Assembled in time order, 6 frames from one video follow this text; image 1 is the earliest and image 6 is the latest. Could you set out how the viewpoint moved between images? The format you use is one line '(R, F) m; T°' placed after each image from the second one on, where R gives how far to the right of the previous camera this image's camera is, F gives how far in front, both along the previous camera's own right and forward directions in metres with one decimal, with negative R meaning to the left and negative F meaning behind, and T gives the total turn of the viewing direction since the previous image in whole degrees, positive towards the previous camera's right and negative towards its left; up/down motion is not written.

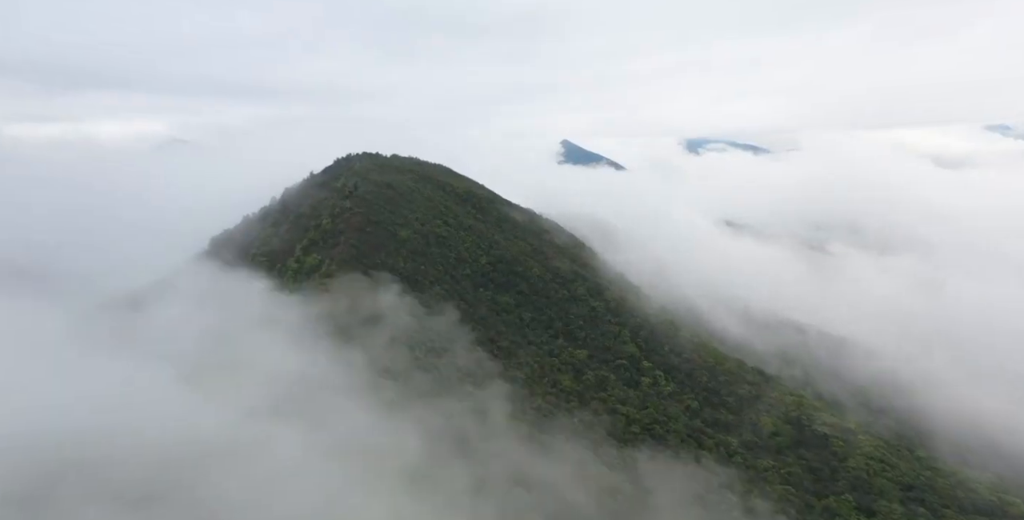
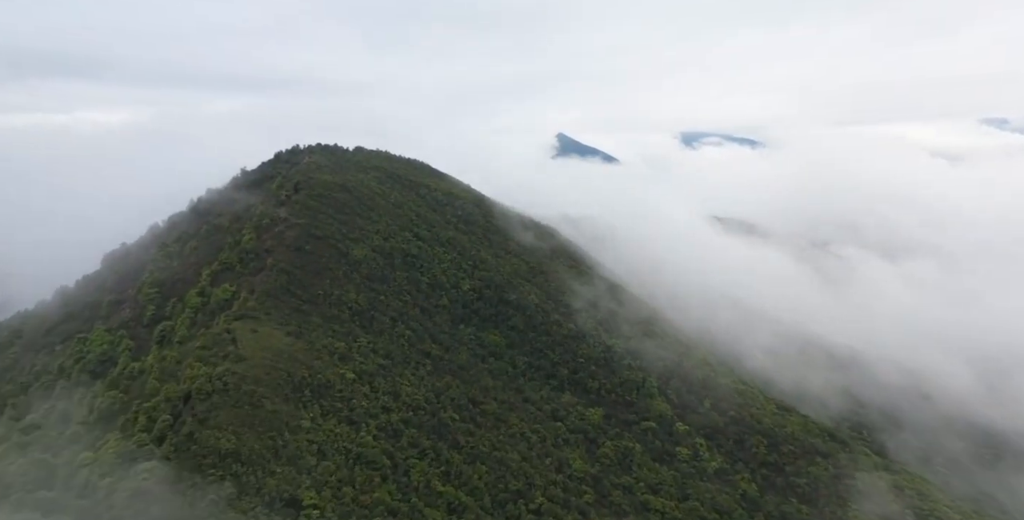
(+0.6, +17.2) m; 0°
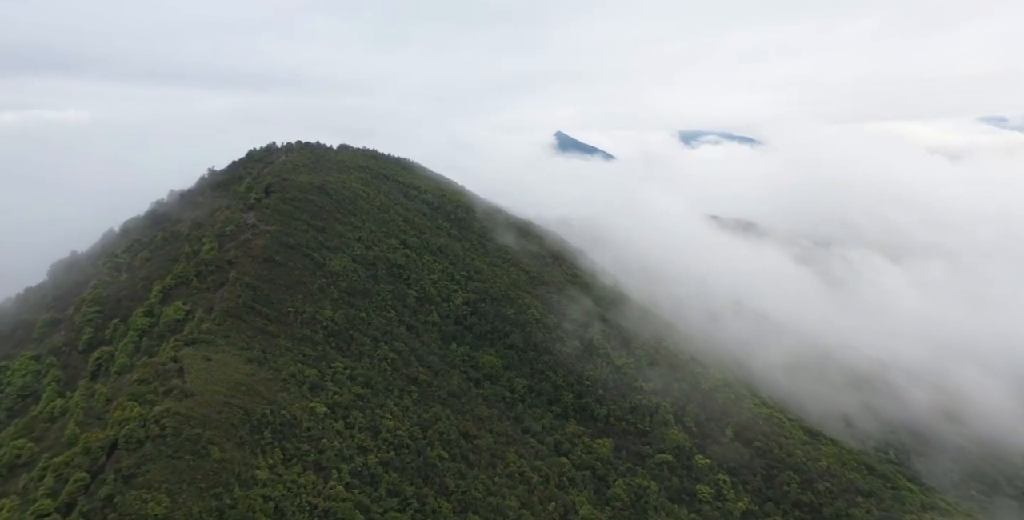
(+0.1, +5.9) m; 0°
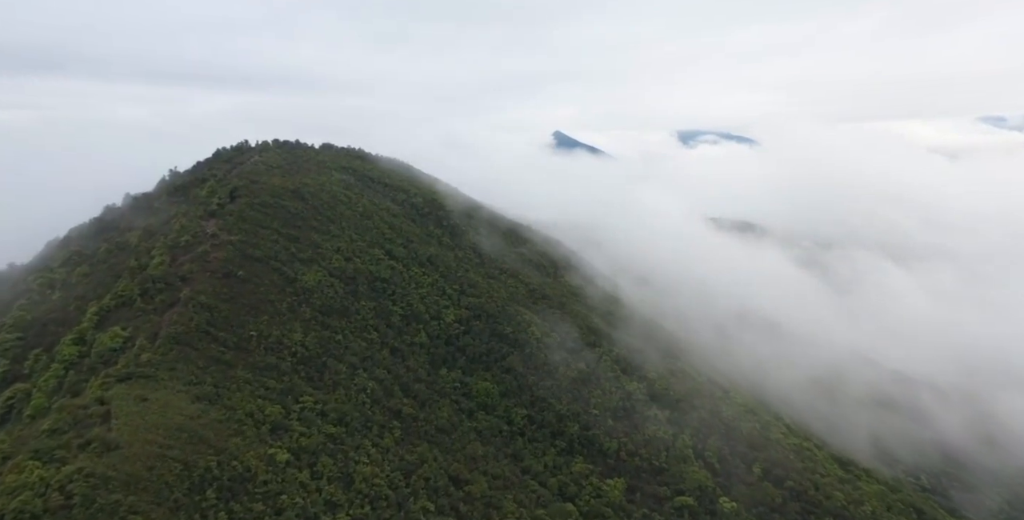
(+0.1, +5.6) m; 0°
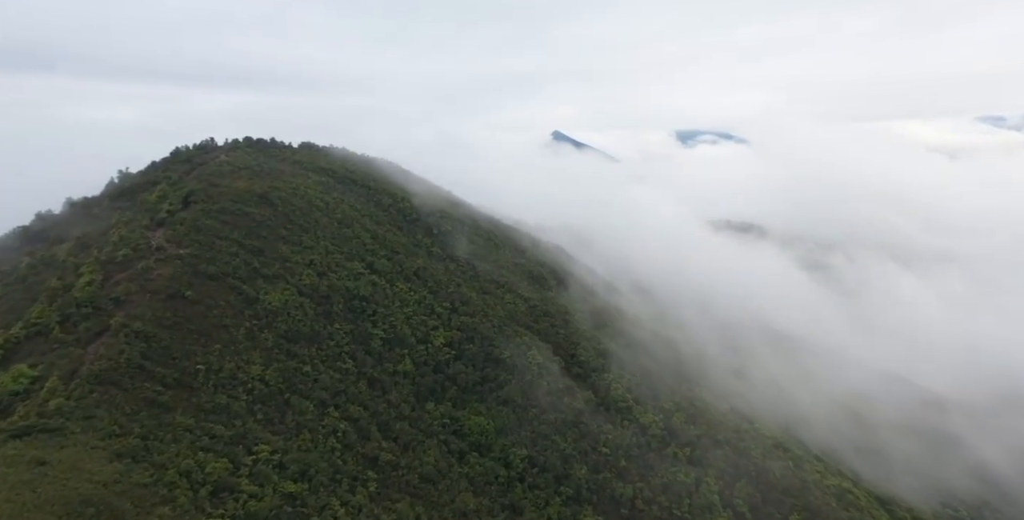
(+0.1, +5.8) m; 0°
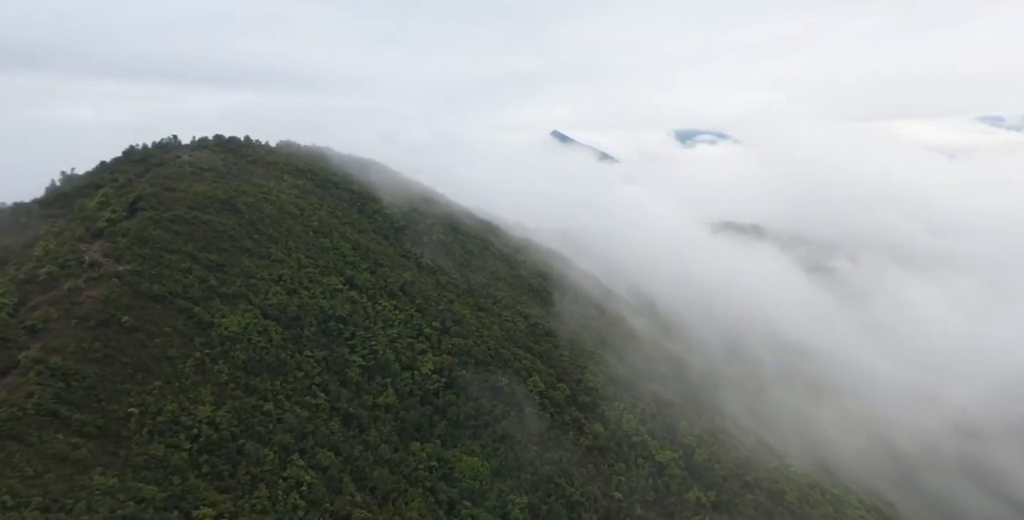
(+0.1, +5.1) m; 0°
